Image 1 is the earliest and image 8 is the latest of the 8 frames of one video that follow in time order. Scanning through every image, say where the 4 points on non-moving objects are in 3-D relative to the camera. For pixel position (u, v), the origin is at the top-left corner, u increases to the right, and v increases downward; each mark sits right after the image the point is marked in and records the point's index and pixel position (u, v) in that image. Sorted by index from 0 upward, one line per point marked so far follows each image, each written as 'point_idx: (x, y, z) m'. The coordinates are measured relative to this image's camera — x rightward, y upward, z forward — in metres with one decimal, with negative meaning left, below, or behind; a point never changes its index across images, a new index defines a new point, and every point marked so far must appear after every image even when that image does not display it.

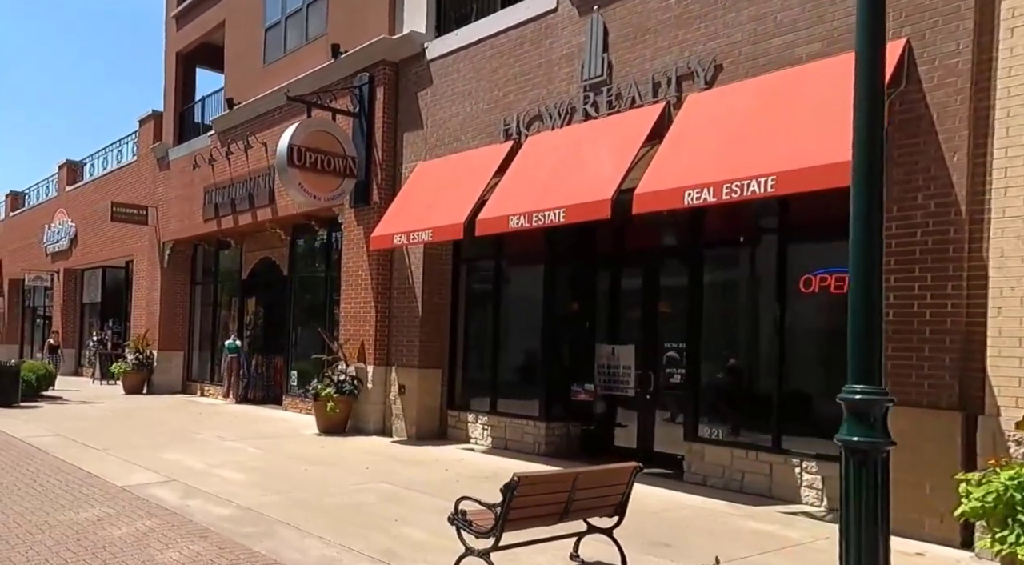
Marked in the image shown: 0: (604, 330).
0: (+1.3, -0.6, +11.9) m
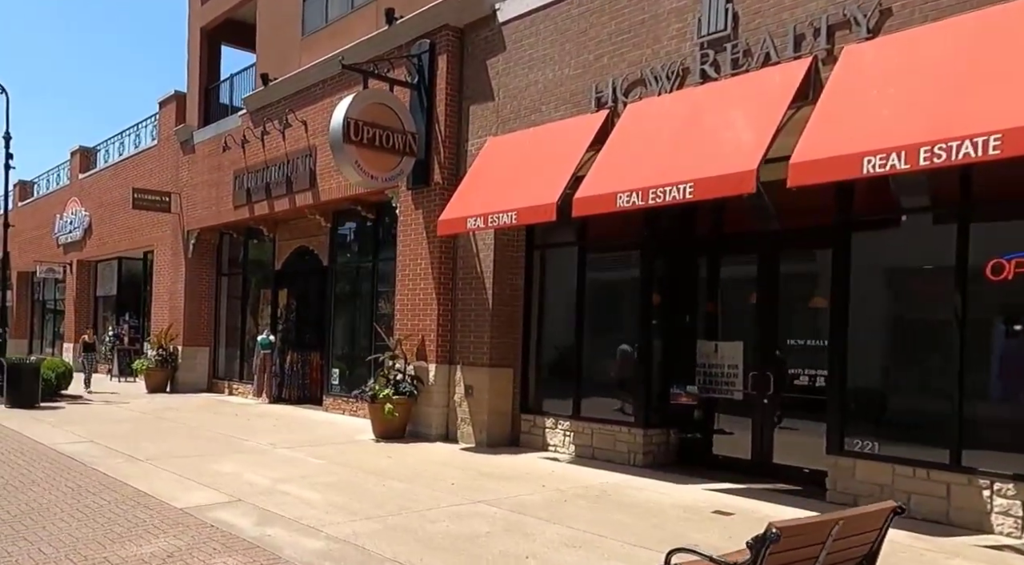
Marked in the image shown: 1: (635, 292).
0: (+2.4, -0.5, +10.5) m
1: (+1.5, -0.1, +10.8) m
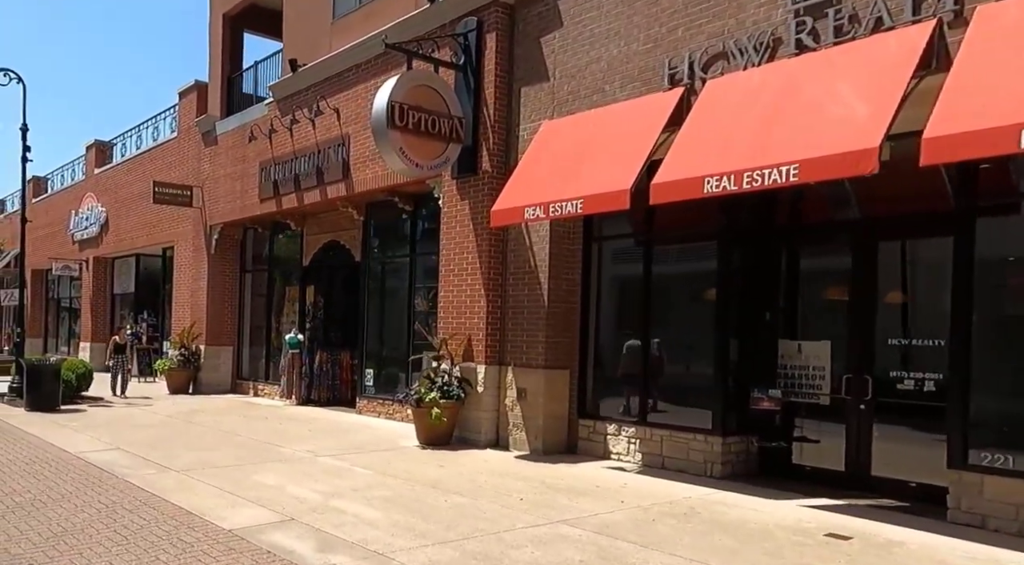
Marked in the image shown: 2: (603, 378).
0: (+3.1, -0.4, +9.6) m
1: (+2.2, -0.1, +9.9) m
2: (+1.1, -1.2, +11.2) m
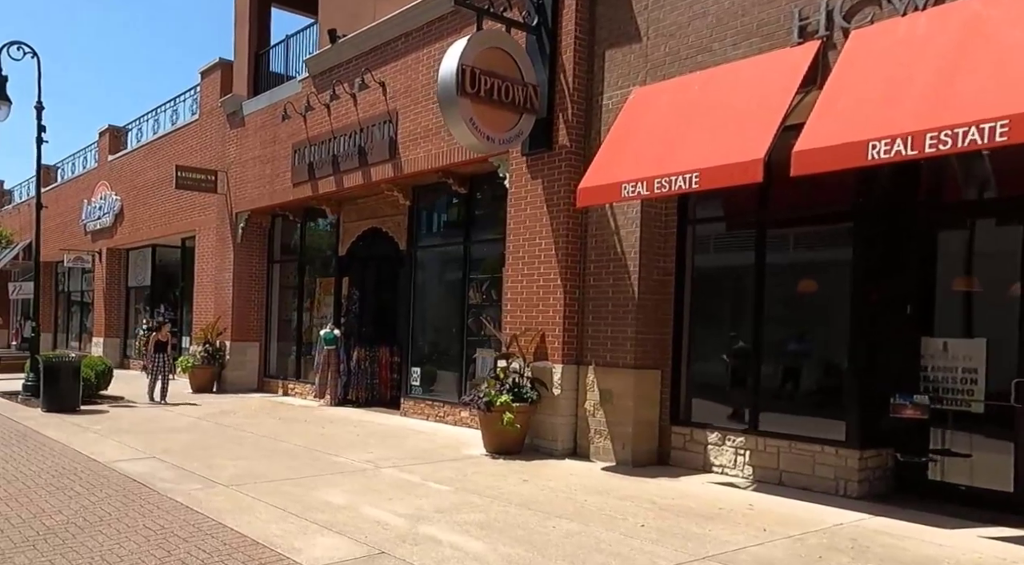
0: (+4.0, -0.3, +8.2) m
1: (+3.1, +0.1, +8.6) m
2: (+2.1, -1.1, +9.8) m
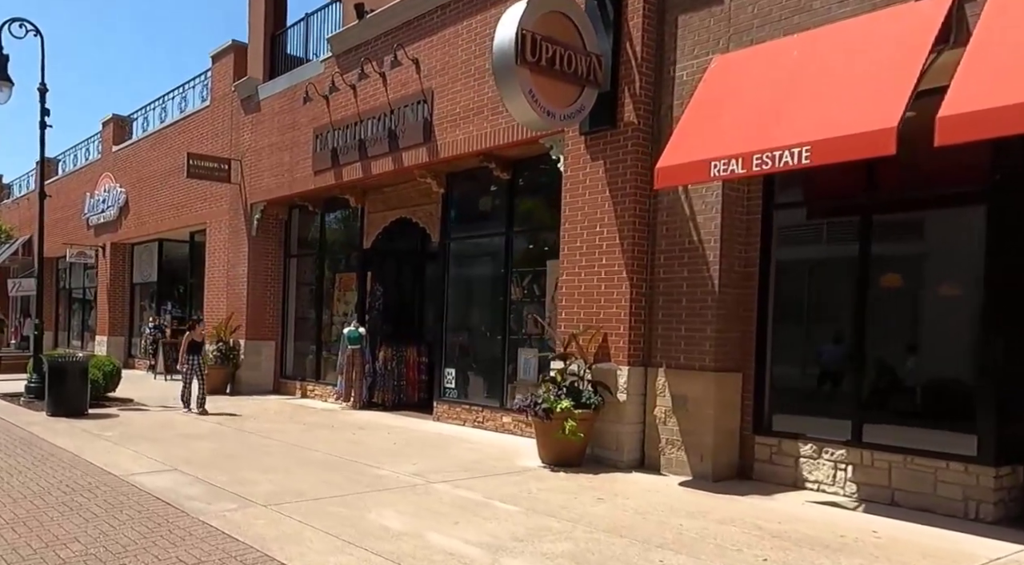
0: (+4.7, -0.3, +7.2) m
1: (+3.8, +0.1, +7.5) m
2: (+2.8, -1.0, +8.8) m
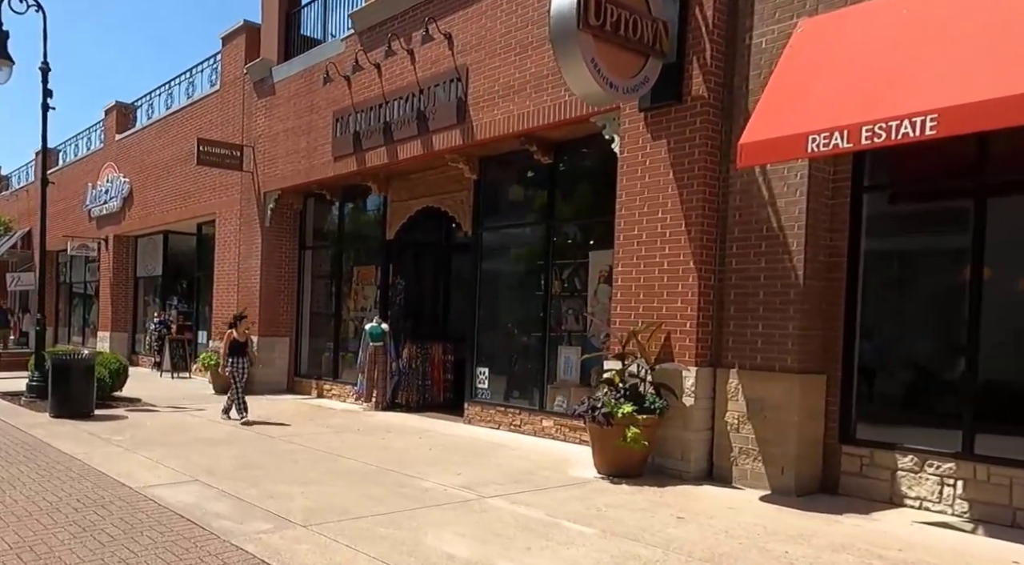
0: (+5.3, -0.2, +6.3) m
1: (+4.3, +0.2, +6.6) m
2: (+3.3, -0.9, +7.9) m
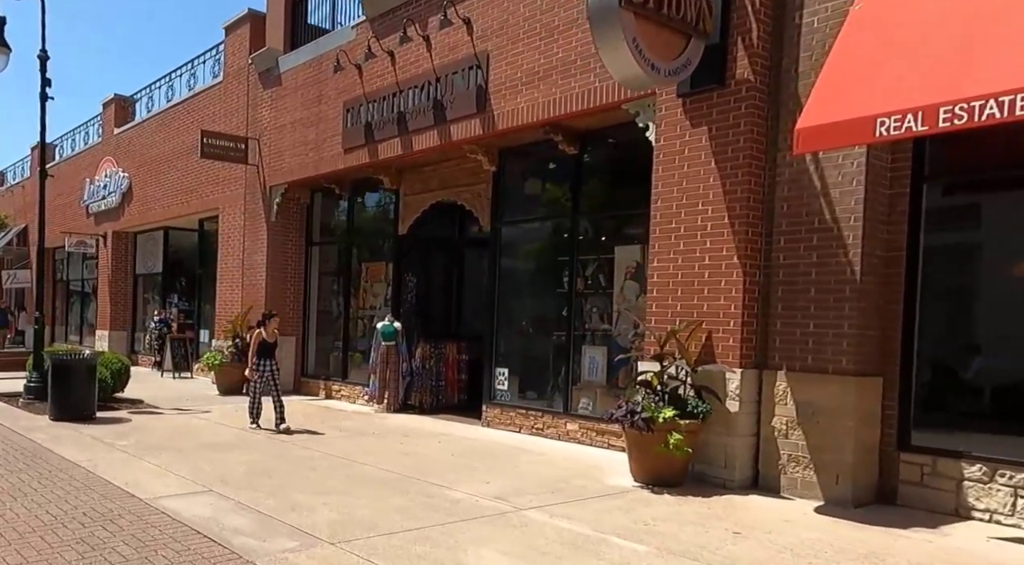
0: (+5.6, -0.2, +5.8) m
1: (+4.6, +0.2, +6.1) m
2: (+3.6, -0.9, +7.3) m
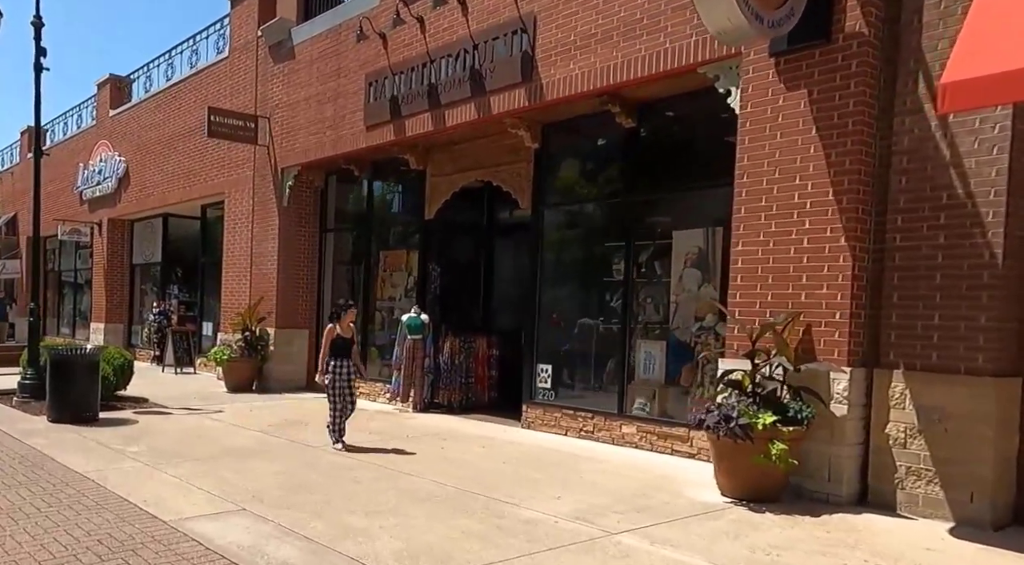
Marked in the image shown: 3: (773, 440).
0: (+6.2, -0.1, +4.7) m
1: (+5.3, +0.3, +5.0) m
2: (+4.2, -0.8, +6.3) m
3: (+2.0, -1.2, +6.8) m
